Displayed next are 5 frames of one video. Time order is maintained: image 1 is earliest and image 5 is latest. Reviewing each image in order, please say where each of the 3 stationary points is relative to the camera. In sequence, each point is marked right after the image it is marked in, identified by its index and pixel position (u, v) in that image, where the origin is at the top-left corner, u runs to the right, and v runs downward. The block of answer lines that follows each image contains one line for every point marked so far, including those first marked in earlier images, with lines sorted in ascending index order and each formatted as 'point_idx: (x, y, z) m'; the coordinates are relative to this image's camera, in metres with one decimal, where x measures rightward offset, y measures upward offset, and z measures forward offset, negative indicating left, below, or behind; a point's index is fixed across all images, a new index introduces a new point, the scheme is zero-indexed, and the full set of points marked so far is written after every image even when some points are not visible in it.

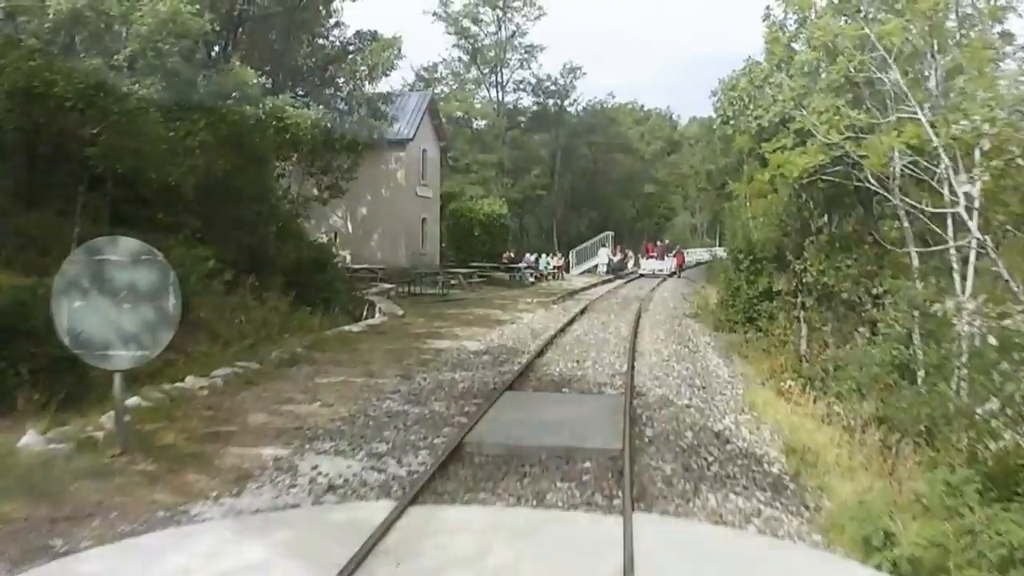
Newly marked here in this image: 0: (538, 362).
0: (+0.3, -0.9, +12.2) m
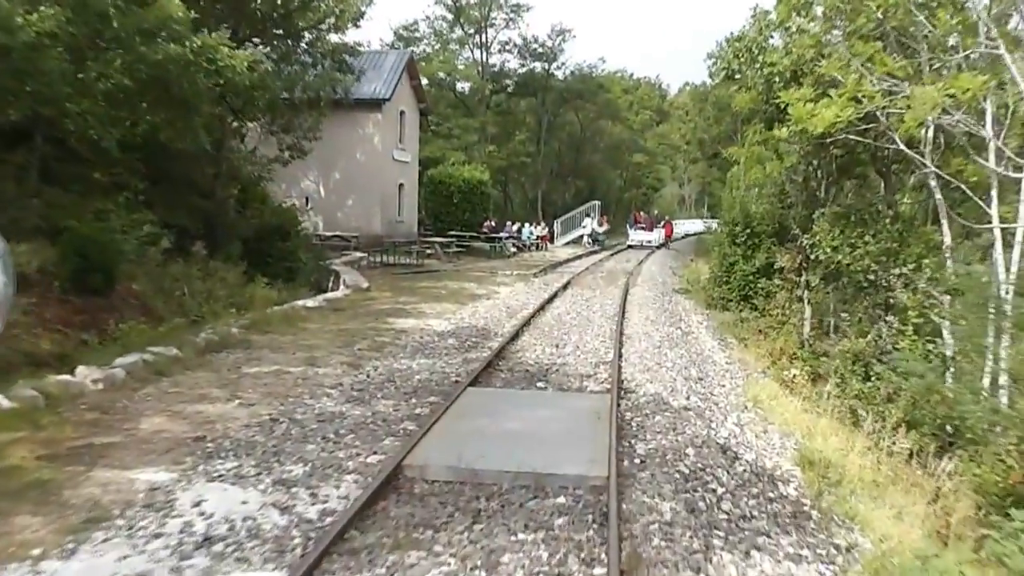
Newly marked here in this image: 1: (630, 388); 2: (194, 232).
0: (0.0, -0.7, +10.6) m
1: (+1.0, -0.9, +8.7) m
2: (-6.1, +1.1, +18.9) m
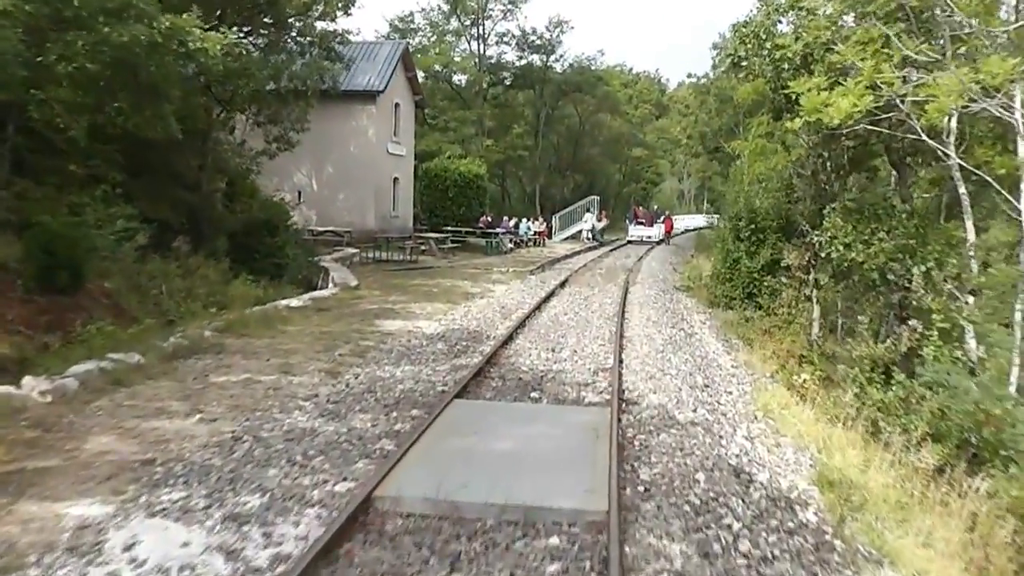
0: (-0.1, -0.7, +10.0) m
1: (+1.0, -0.9, +8.0) m
2: (-6.1, +1.1, +18.2) m
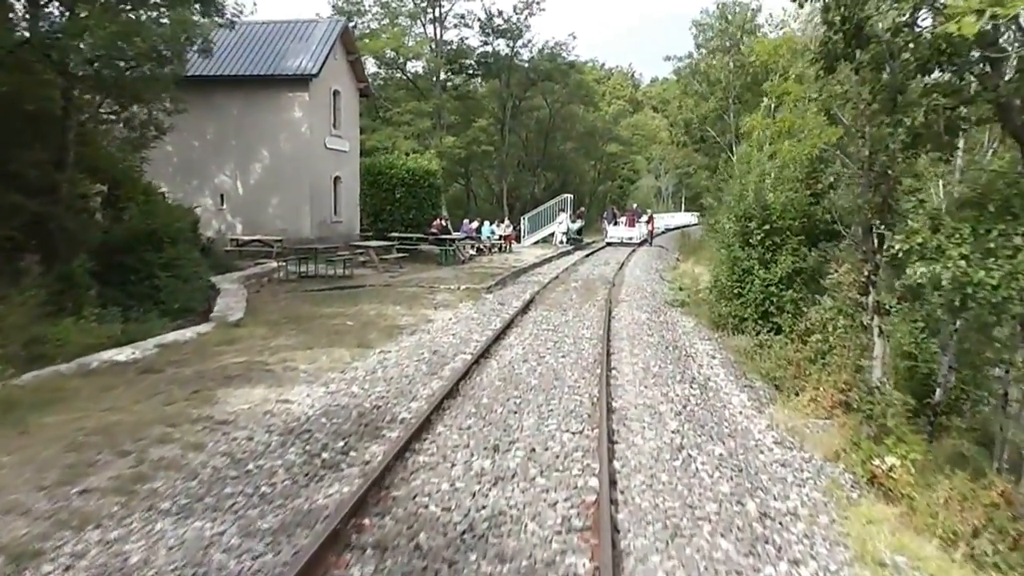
0: (-0.6, -1.0, +5.6) m
1: (+0.5, -1.2, +3.7) m
2: (-6.9, +0.6, +13.7) m
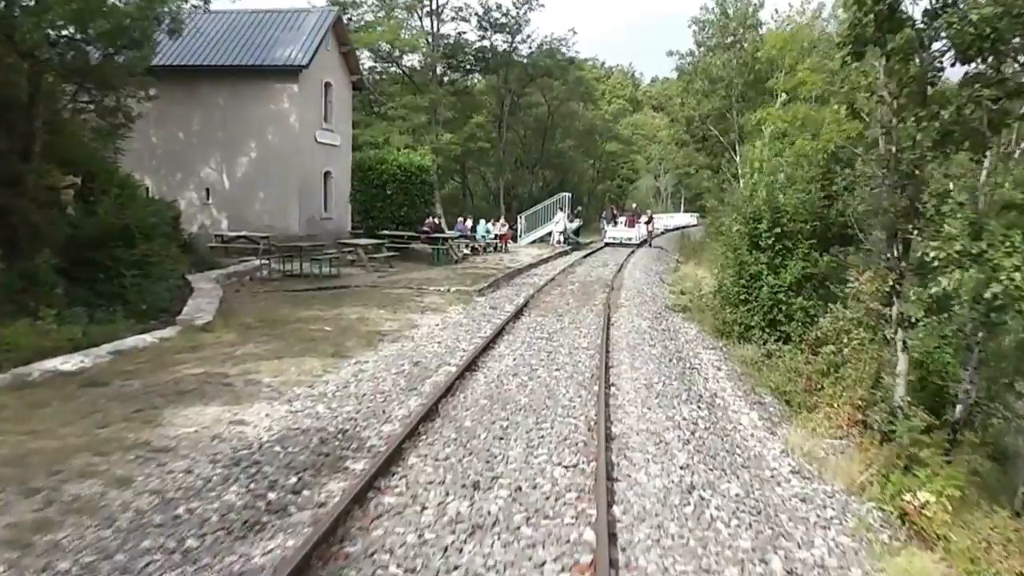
0: (-0.7, -1.1, +4.7) m
1: (+0.4, -1.3, +2.8) m
2: (-7.0, +0.6, +12.8) m
